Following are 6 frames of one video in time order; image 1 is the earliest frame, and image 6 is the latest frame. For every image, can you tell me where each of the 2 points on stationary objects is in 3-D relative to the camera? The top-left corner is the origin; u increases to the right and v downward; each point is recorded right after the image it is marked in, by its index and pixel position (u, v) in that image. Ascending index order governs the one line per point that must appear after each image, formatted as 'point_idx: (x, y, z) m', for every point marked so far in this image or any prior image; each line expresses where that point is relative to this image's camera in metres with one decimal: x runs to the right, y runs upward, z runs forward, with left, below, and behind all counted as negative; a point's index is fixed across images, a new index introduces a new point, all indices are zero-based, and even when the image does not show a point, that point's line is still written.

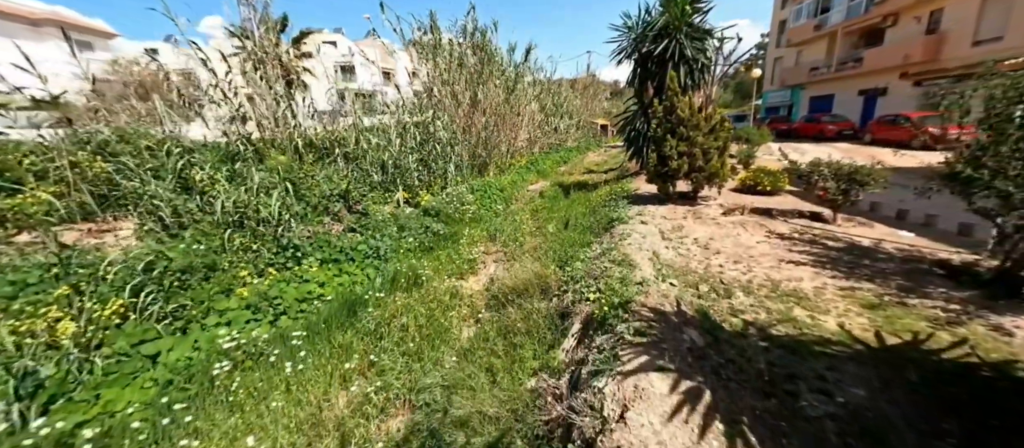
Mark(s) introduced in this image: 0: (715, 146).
0: (+2.8, +1.1, +5.2) m
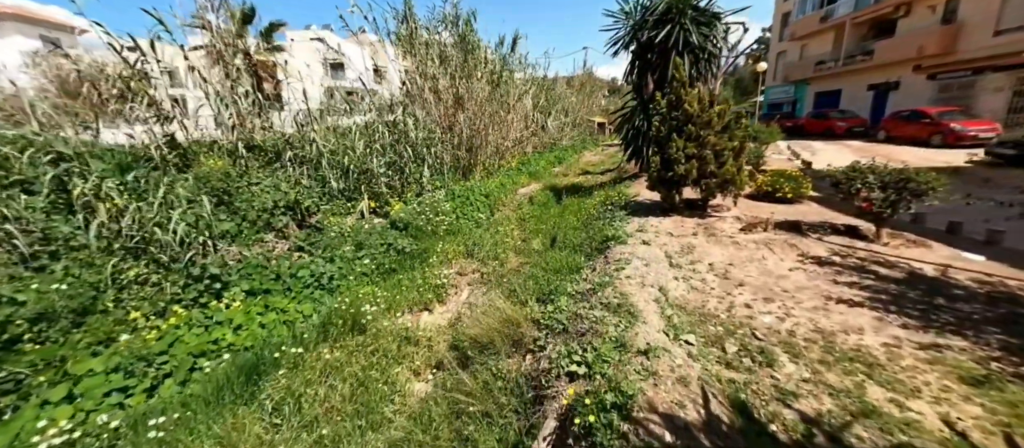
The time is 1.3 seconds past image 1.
0: (+2.5, +0.9, +4.3) m
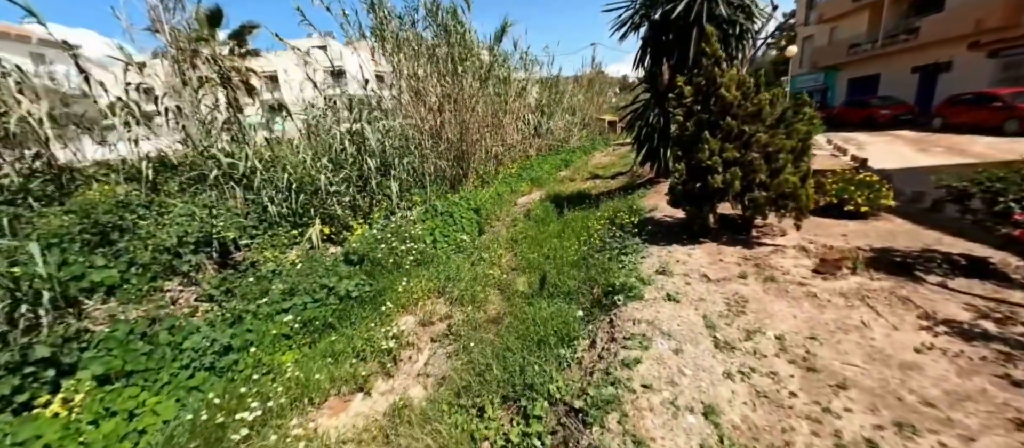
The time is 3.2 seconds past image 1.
0: (+2.2, +0.6, +3.0) m
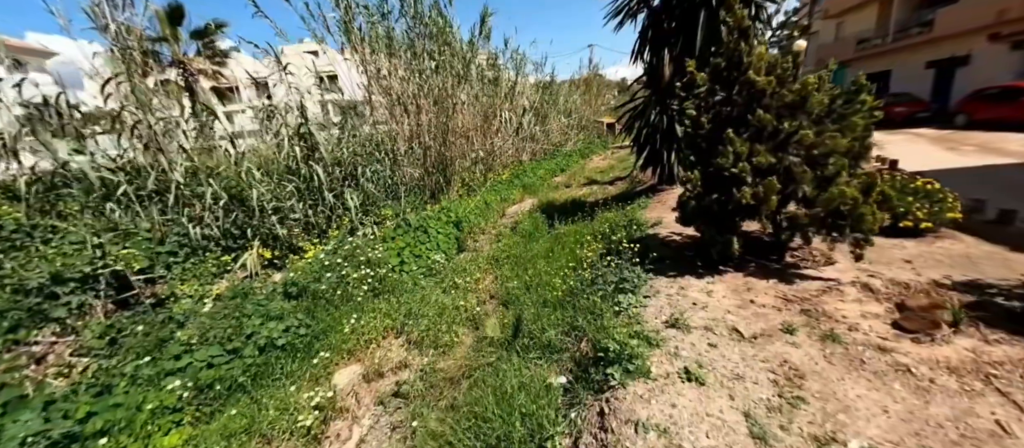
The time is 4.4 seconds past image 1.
0: (+2.0, +0.4, +2.2) m
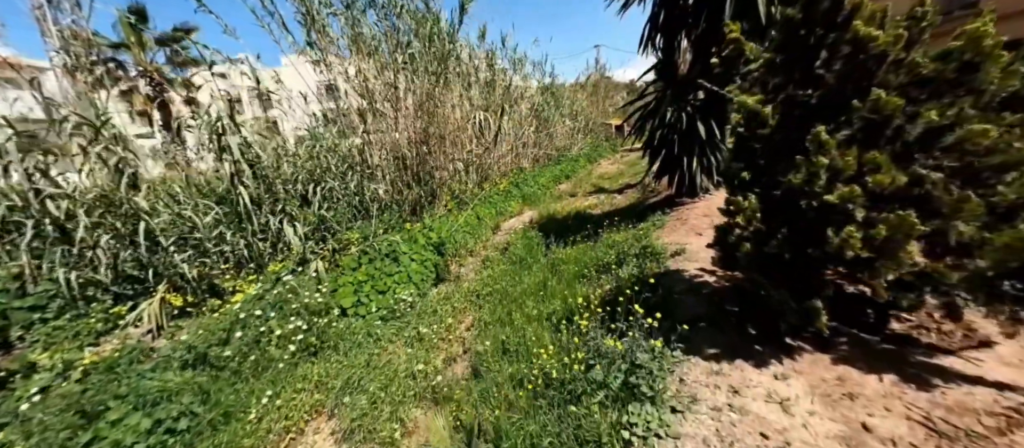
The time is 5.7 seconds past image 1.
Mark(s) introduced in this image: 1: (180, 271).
0: (+1.7, +0.2, +1.2) m
1: (-2.9, -0.4, +3.3) m
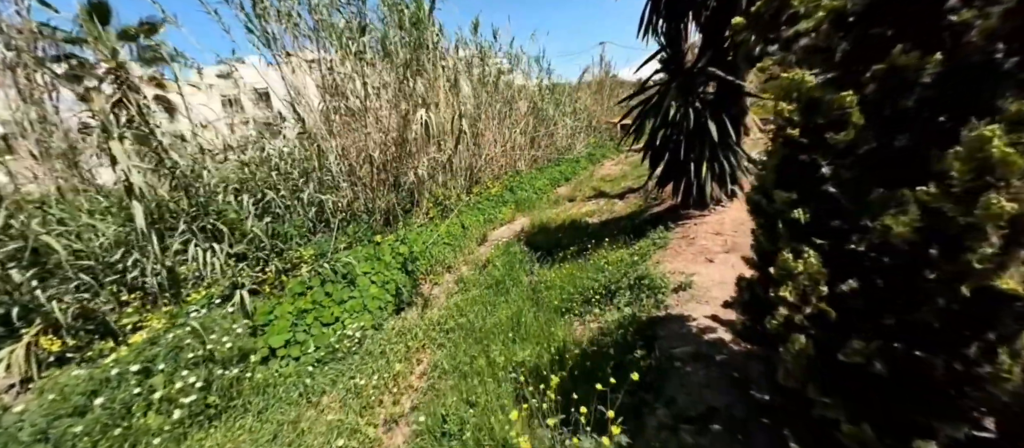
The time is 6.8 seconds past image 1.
0: (+1.4, 0.0, +0.5) m
1: (-3.1, -0.6, +2.7) m
